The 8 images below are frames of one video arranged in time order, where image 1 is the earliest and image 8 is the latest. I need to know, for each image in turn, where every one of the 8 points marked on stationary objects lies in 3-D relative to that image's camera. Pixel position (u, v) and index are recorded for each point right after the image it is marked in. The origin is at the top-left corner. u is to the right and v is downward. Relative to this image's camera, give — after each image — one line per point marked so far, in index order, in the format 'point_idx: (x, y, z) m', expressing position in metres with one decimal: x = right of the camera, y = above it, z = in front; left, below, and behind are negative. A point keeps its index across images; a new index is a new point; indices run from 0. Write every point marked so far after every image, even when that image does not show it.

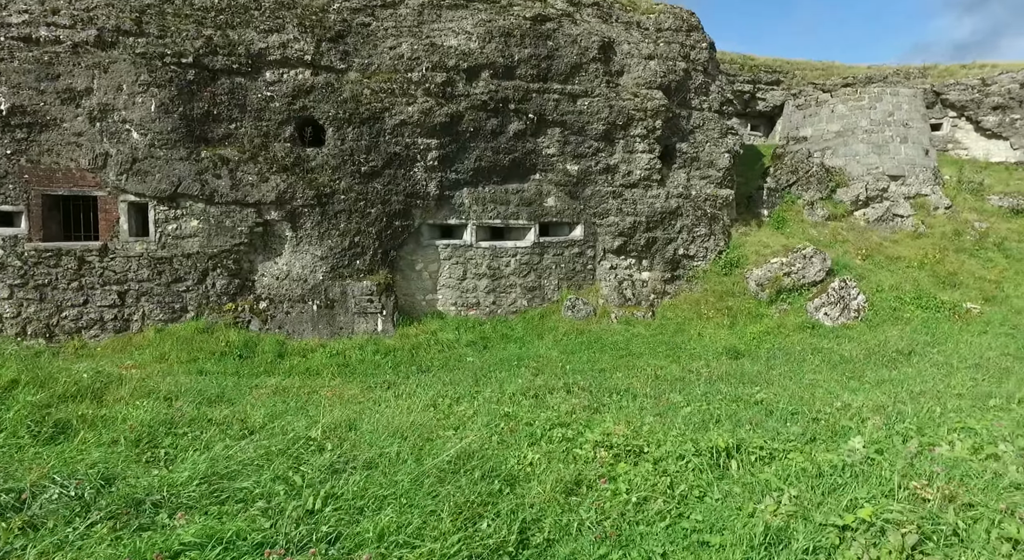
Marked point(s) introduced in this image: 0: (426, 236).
0: (-1.3, +0.6, +9.4) m
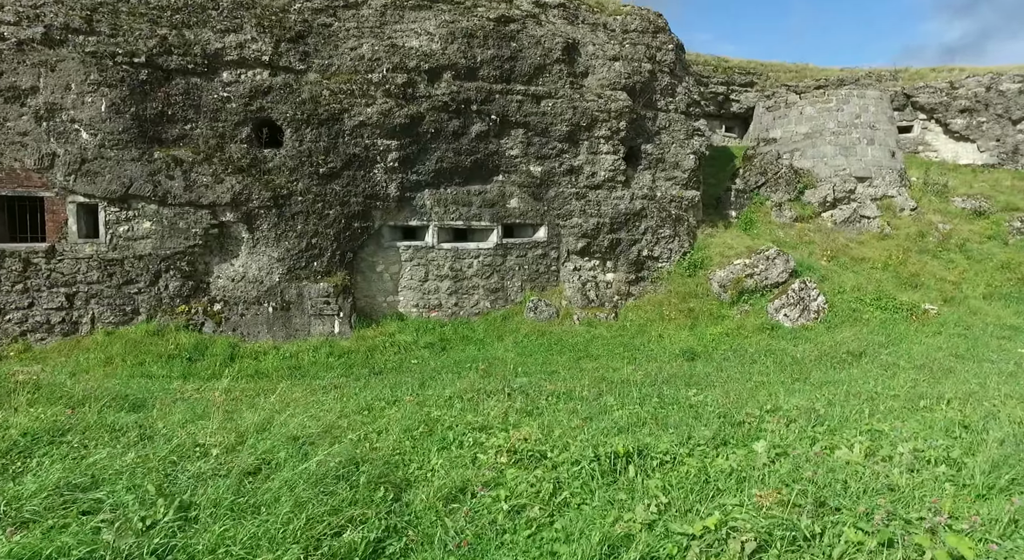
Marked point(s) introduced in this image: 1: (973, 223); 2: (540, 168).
0: (-1.8, +0.6, +9.4) m
1: (+8.6, +1.1, +12.1) m
2: (+0.4, +1.7, +9.9) m
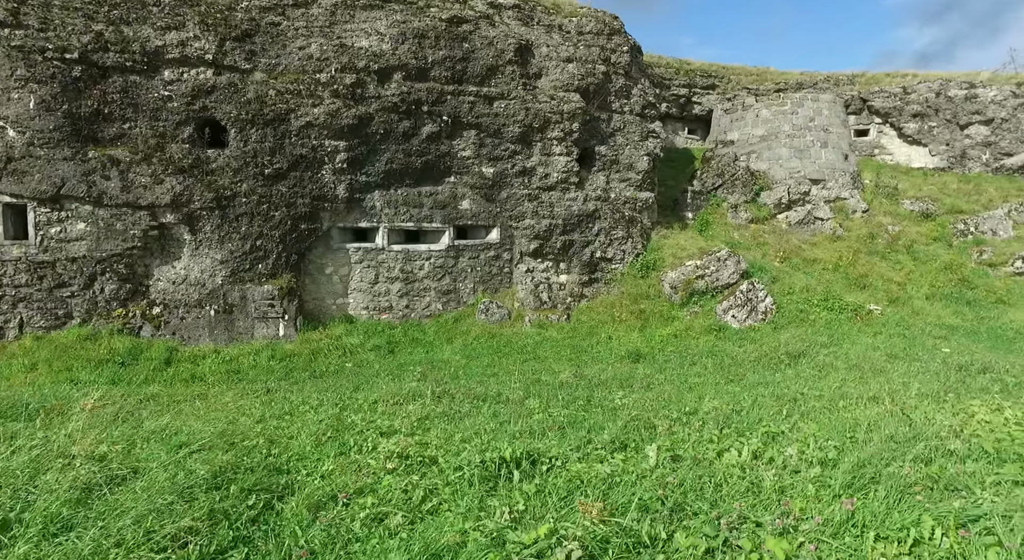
0: (-2.5, +0.6, +9.3) m
1: (+7.8, +1.0, +12.4) m
2: (-0.3, +1.7, +9.9) m
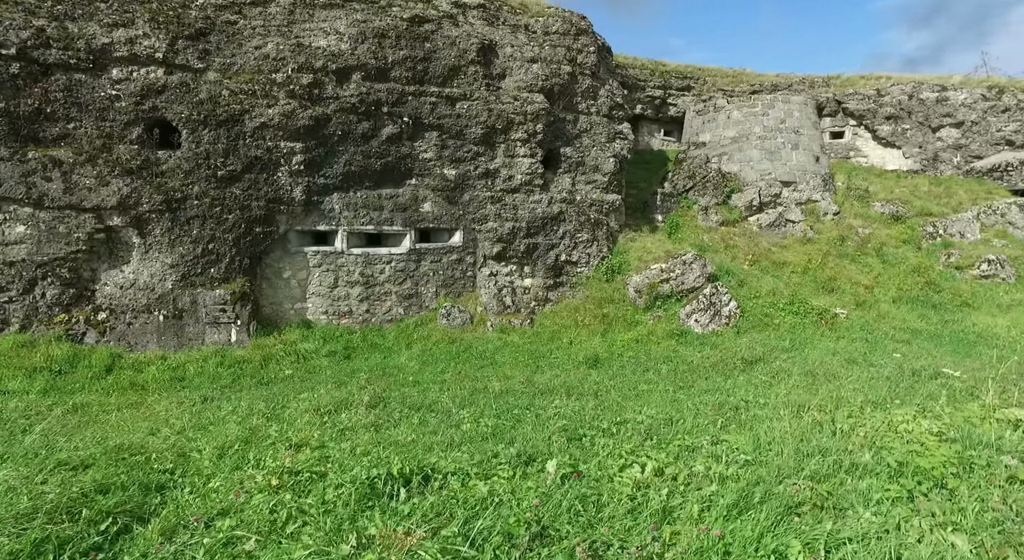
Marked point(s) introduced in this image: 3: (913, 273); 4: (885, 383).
0: (-3.1, +0.5, +9.1) m
1: (+7.2, +1.0, +12.3) m
2: (-0.9, +1.6, +9.7) m
3: (+6.7, +0.1, +10.8) m
4: (+3.4, -0.9, +6.0) m
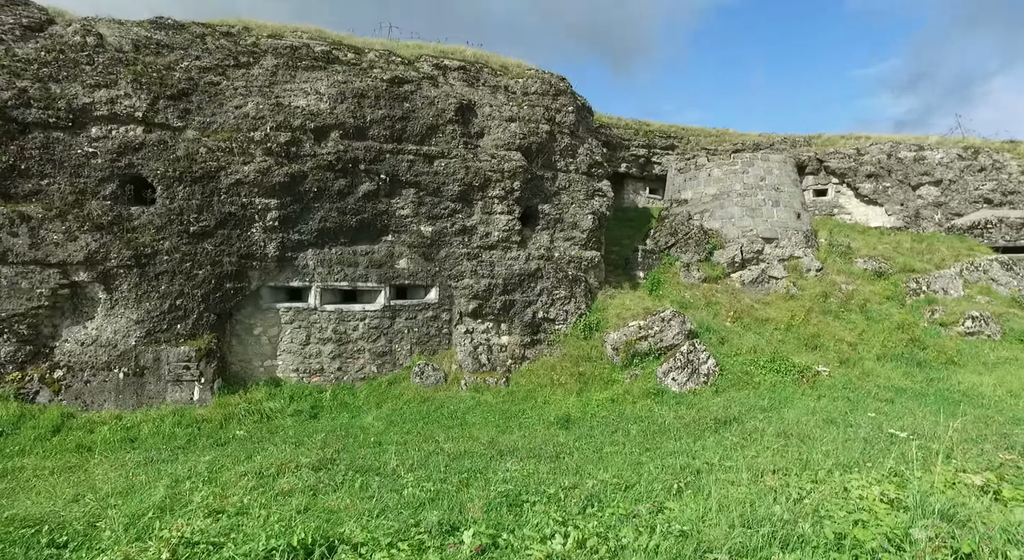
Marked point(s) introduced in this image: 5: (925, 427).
0: (-3.4, -0.3, +9.0) m
1: (+6.8, -0.1, +12.2) m
2: (-1.2, +0.8, +9.7) m
3: (+6.3, -0.8, +10.6) m
4: (+3.1, -1.5, +5.8) m
5: (+4.2, -1.5, +6.6) m
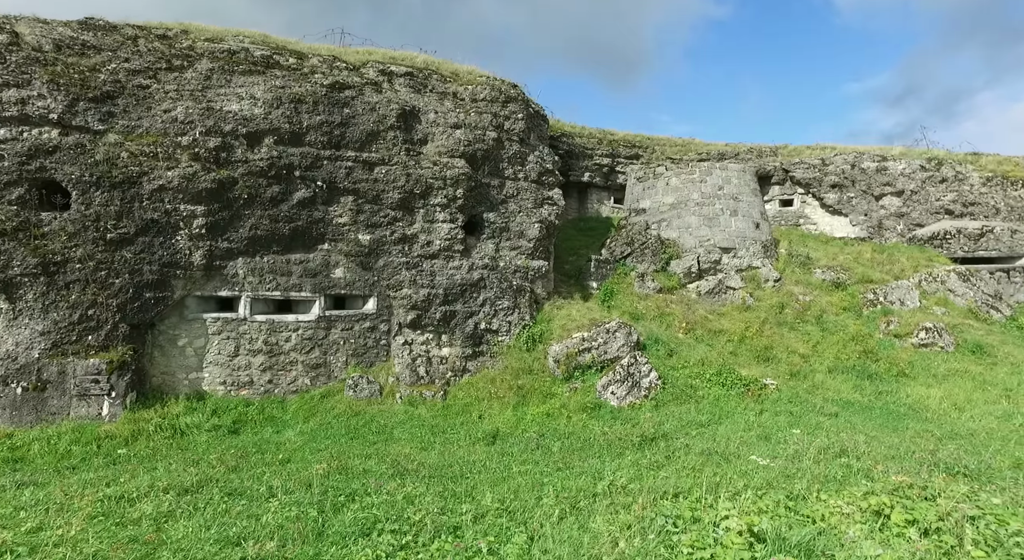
0: (-4.3, -0.4, +8.6) m
1: (+5.9, -0.3, +12.1) m
2: (-2.1, +0.6, +9.4) m
3: (+5.4, -1.0, +10.4) m
4: (+2.3, -1.5, +5.5) m
5: (+3.4, -1.6, +6.3) m
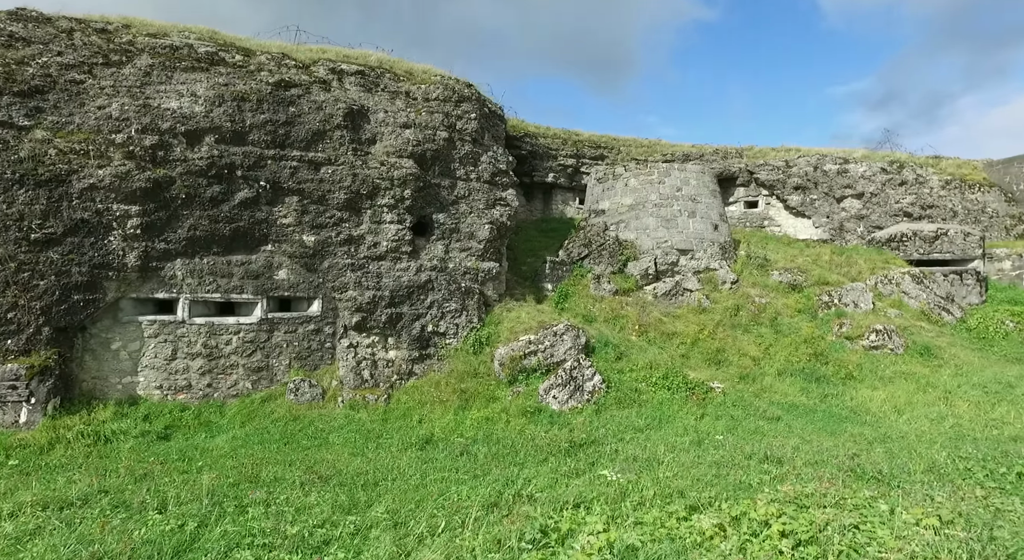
0: (-5.0, -0.4, +8.4) m
1: (+5.1, -0.3, +12.1) m
2: (-2.8, +0.6, +9.3) m
3: (+4.7, -1.0, +10.4) m
4: (+1.6, -1.6, +5.4) m
5: (+2.7, -1.6, +6.3) m
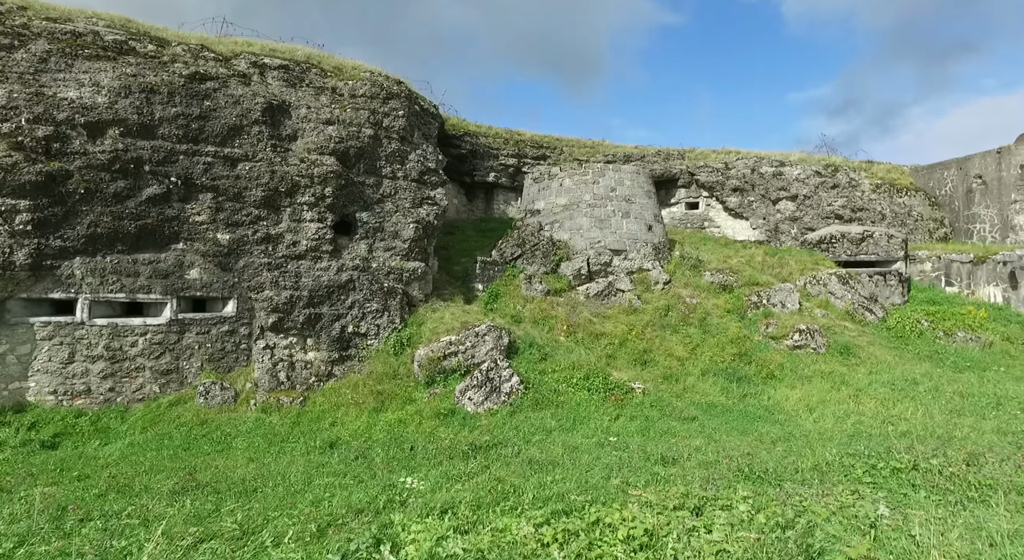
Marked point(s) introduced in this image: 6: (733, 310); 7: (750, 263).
0: (-6.1, -0.4, +8.0) m
1: (+3.9, -0.3, +12.2) m
2: (-3.9, +0.6, +9.0) m
3: (+3.5, -1.0, +10.5) m
4: (+0.7, -1.6, +5.4) m
5: (+1.7, -1.6, +6.3) m
6: (+4.0, -0.5, +11.8) m
7: (+5.0, +0.4, +13.5) m
